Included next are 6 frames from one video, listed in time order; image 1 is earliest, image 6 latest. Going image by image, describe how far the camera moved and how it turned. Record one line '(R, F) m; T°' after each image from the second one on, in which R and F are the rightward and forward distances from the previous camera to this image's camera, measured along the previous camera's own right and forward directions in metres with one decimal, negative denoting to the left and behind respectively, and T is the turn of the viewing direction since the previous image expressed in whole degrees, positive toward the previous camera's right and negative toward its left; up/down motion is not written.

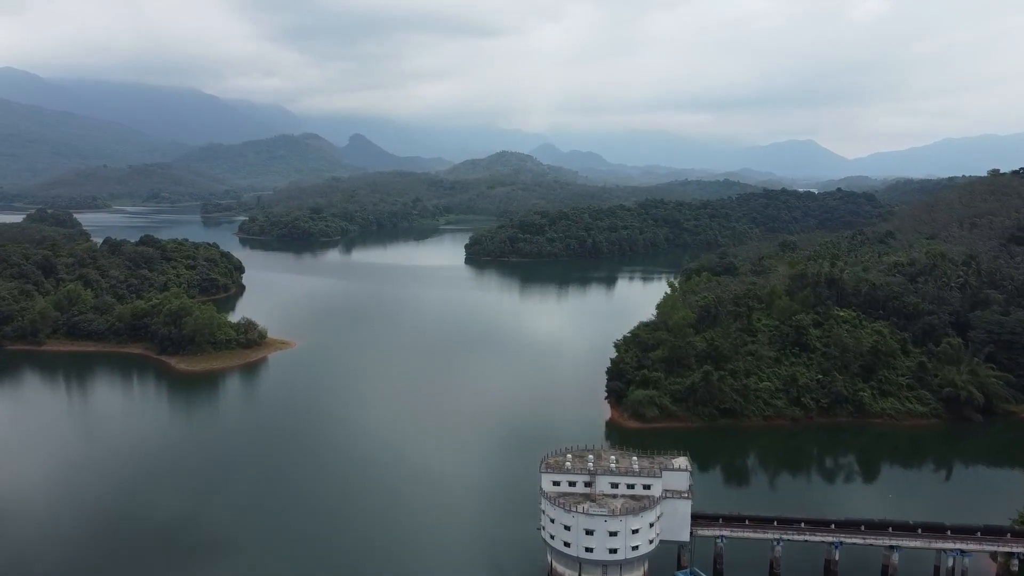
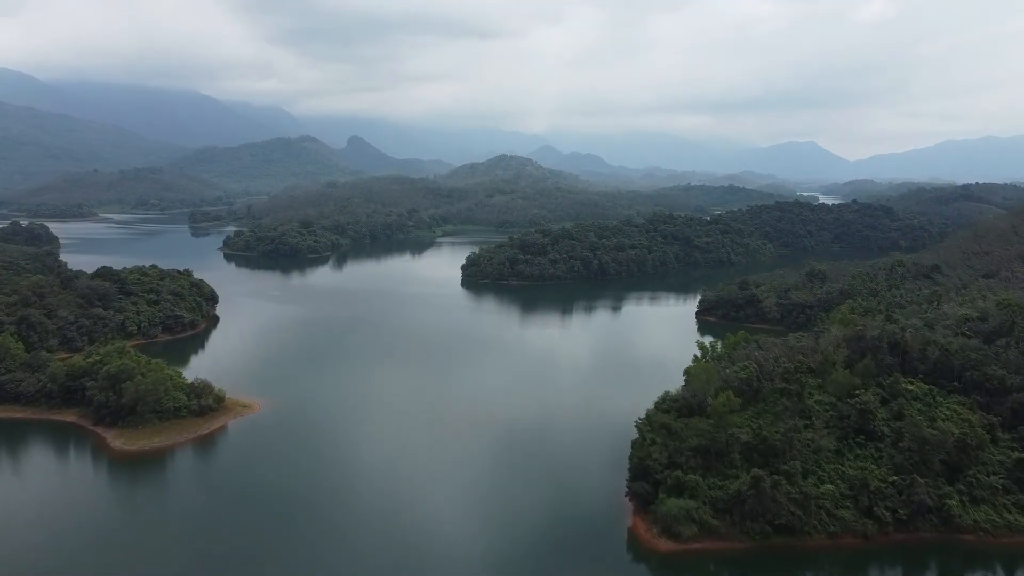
(0.0, +4.0) m; 0°
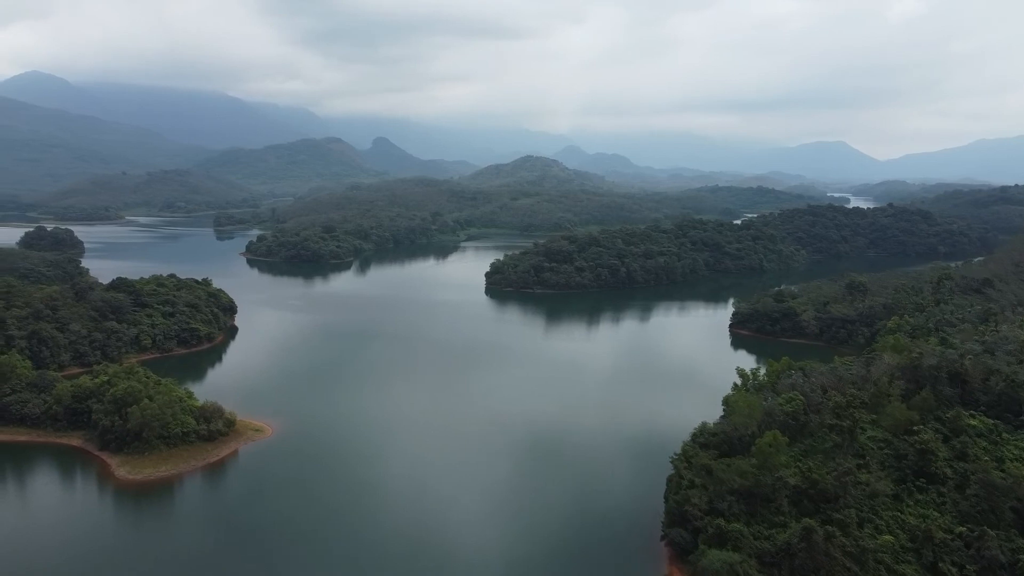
(0.0, +1.3) m; -2°
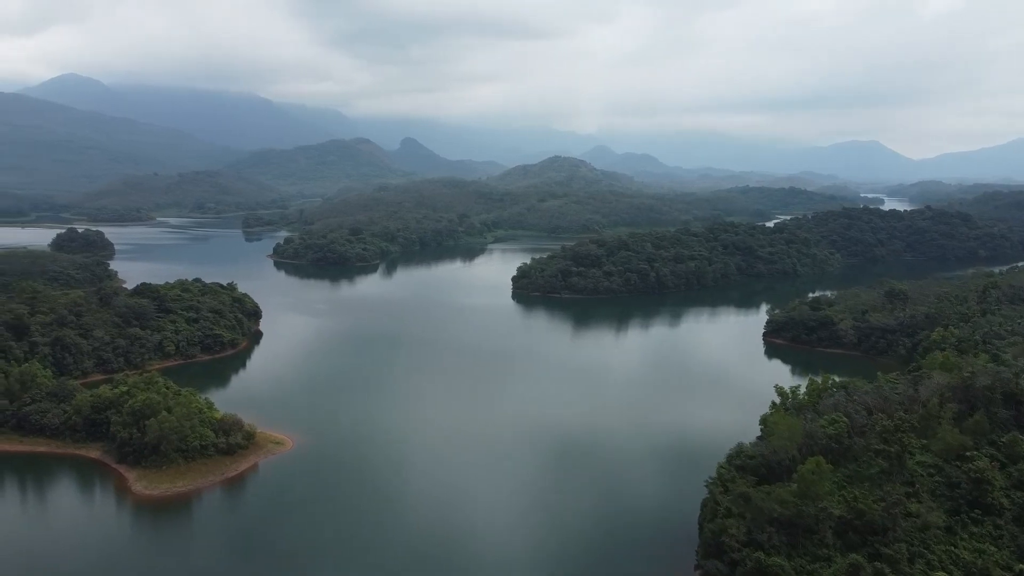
(0.0, +0.8) m; -2°
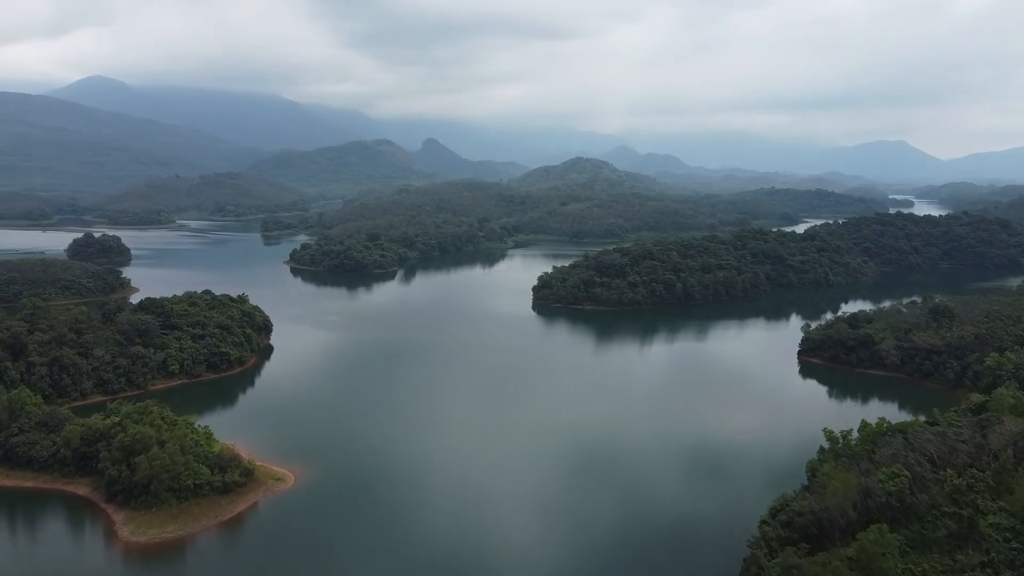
(0.0, +1.7) m; -2°
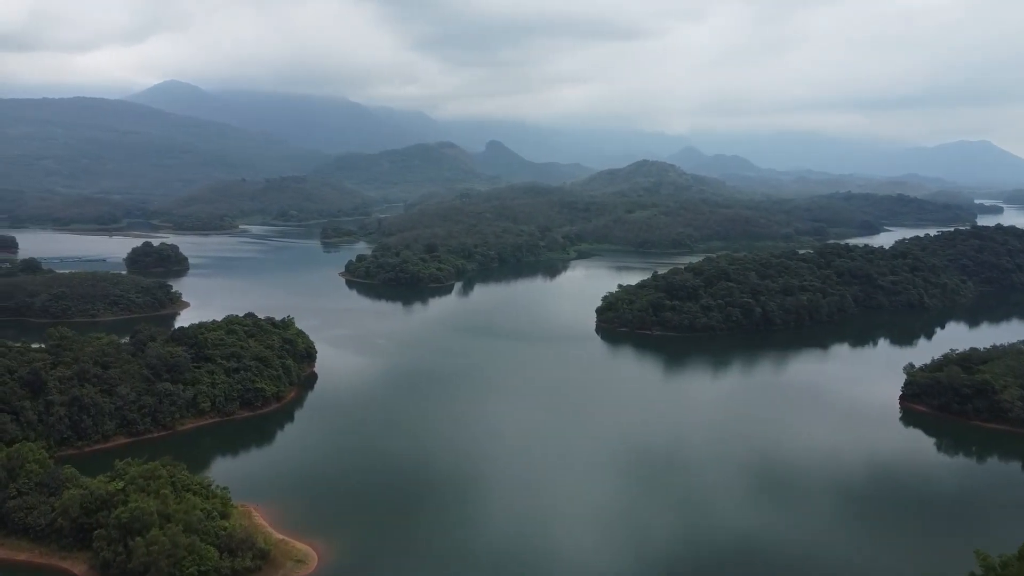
(0.0, +3.3) m; -4°
